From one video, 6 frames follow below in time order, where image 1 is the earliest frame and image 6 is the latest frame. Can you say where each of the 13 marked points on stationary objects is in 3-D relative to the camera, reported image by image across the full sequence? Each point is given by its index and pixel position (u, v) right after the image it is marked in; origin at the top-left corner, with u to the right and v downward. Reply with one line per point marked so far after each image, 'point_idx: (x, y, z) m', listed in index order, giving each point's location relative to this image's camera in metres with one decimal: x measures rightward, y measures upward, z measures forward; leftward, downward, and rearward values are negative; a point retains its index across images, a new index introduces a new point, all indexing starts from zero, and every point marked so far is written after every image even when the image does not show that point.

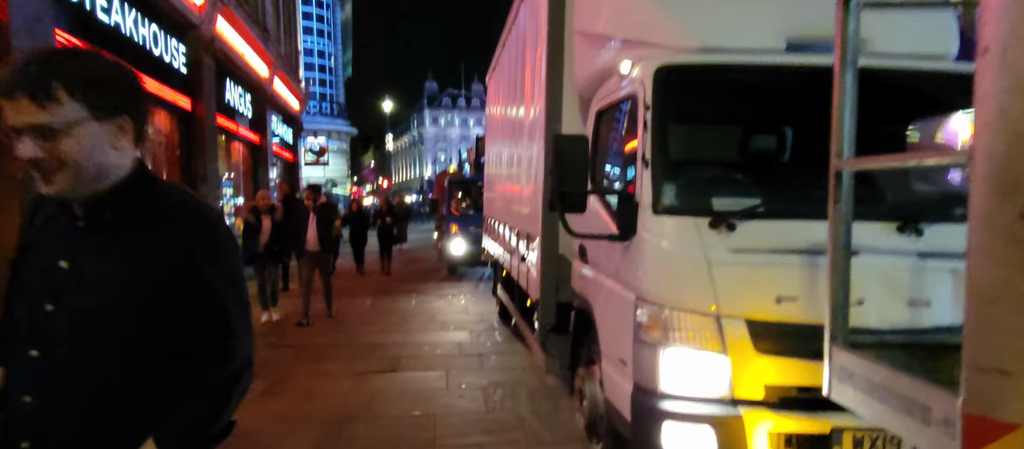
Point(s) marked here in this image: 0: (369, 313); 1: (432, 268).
0: (-2.2, -1.4, +9.6) m
1: (-2.0, -1.1, +15.6) m
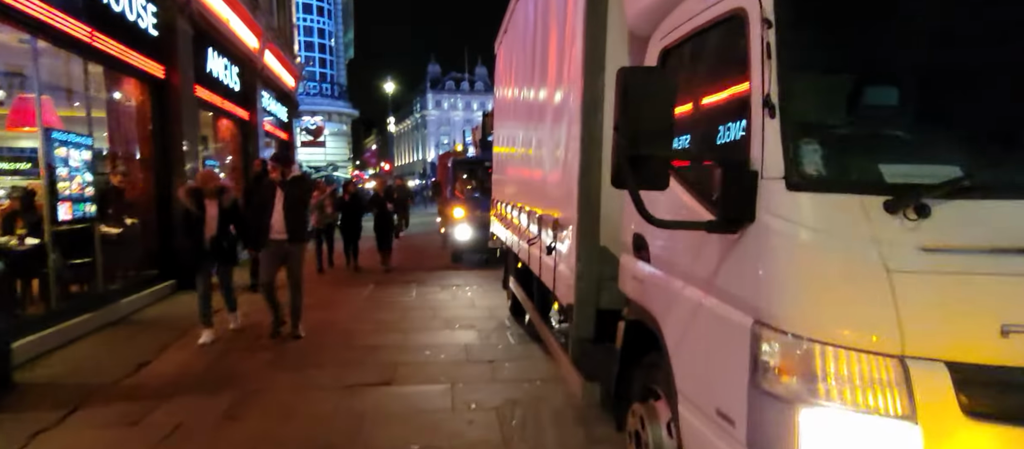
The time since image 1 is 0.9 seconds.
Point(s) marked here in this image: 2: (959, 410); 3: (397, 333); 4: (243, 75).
0: (-2.0, -1.2, +8.5) m
1: (-1.8, -0.7, +14.5) m
2: (+1.2, -0.5, +1.7) m
3: (-1.3, -1.3, +7.2) m
4: (-6.5, +3.6, +15.2) m
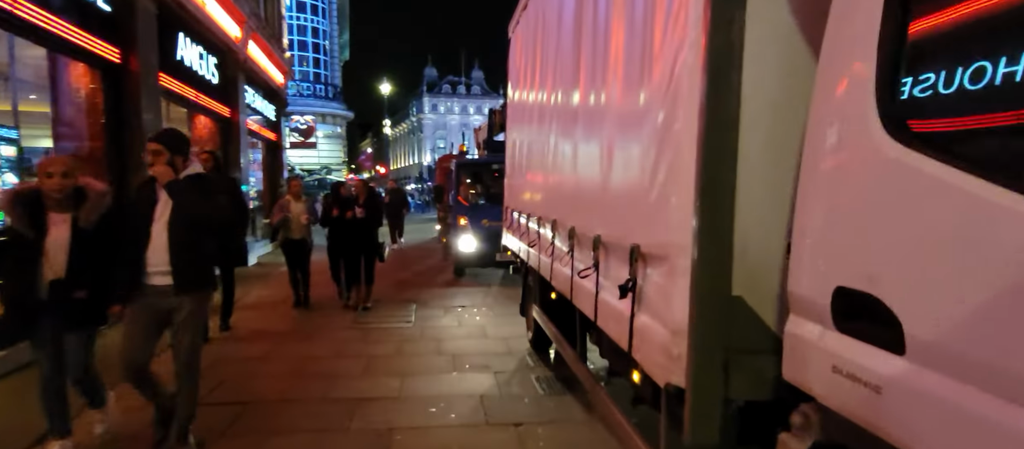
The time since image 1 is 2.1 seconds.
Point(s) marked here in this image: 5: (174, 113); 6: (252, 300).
0: (-1.8, -1.3, +7.1) m
1: (-1.6, -0.9, +13.1) m
2: (+1.5, -0.6, +0.3) m
3: (-1.1, -1.4, +5.7) m
4: (-6.3, +3.4, +13.7) m
5: (-6.3, +2.1, +11.5) m
6: (-4.0, -1.2, +9.7) m
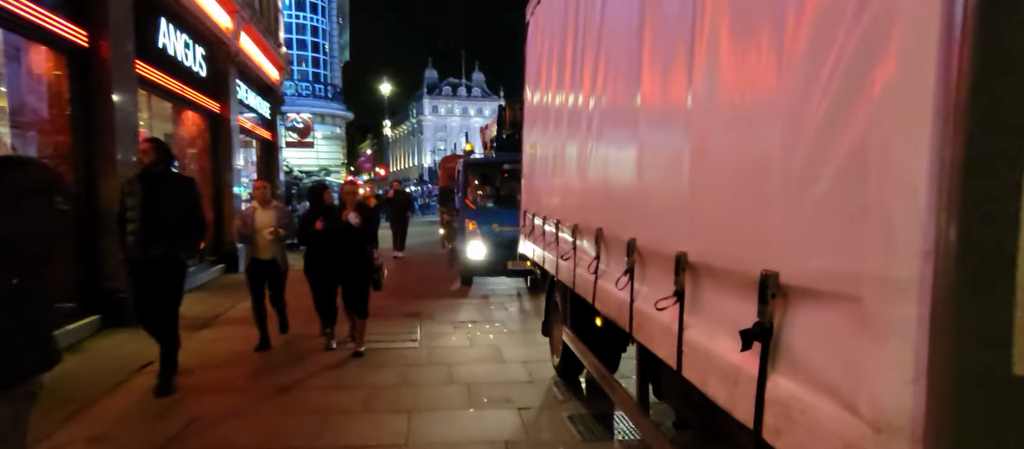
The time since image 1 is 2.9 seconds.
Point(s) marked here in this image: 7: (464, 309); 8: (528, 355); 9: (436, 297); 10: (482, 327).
0: (-1.6, -1.4, +6.1) m
1: (-1.4, -1.0, +12.1) m
2: (+1.7, -0.7, -0.7) m
3: (-0.9, -1.5, +4.8) m
4: (-6.1, +3.4, +12.8) m
5: (-6.0, +2.0, +10.6) m
6: (-3.8, -1.2, +8.8) m
7: (-0.7, -1.2, +9.3) m
8: (+0.2, -1.3, +6.6) m
9: (-1.3, -1.2, +10.2) m
10: (-0.4, -1.3, +8.0) m
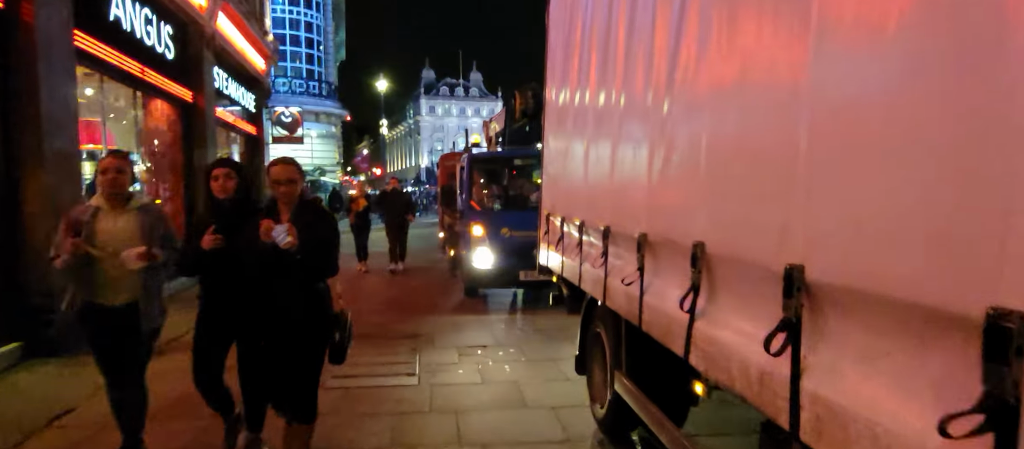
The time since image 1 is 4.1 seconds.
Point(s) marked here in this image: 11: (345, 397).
0: (-1.4, -1.4, +4.7) m
1: (-1.2, -1.0, +10.7) m
2: (+1.9, -0.7, -2.1) m
3: (-0.7, -1.5, +3.4) m
4: (-5.9, +3.3, +11.4) m
5: (-5.9, +1.9, +9.2) m
6: (-3.6, -1.3, +7.3) m
7: (-0.5, -1.3, +7.9) m
8: (+0.4, -1.4, +5.2) m
9: (-1.1, -1.2, +8.8) m
10: (-0.2, -1.4, +6.6) m
11: (-1.4, -1.4, +5.2) m
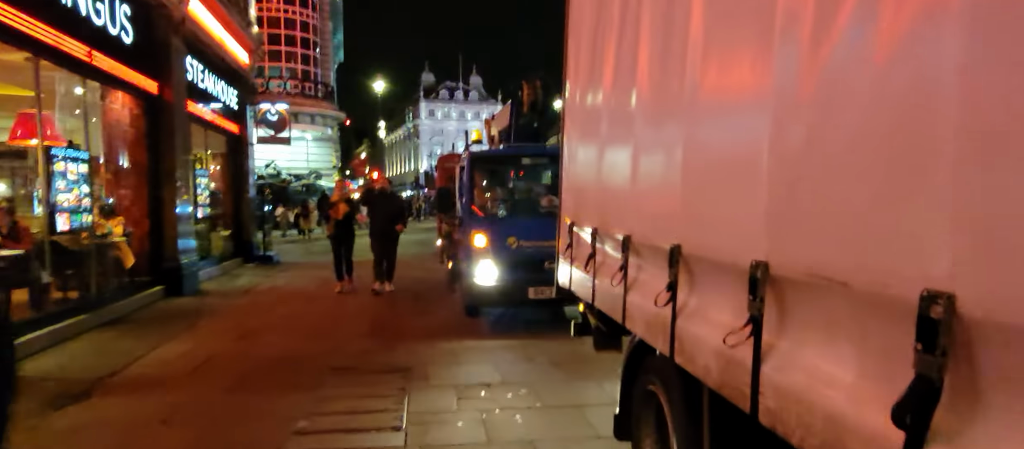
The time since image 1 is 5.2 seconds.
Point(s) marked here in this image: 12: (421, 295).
0: (-1.3, -1.5, +3.4) m
1: (-1.1, -1.2, +9.4) m
2: (+2.0, -0.7, -3.4) m
3: (-0.6, -1.6, +2.0) m
4: (-5.8, +3.2, +10.1) m
5: (-5.8, +1.8, +7.9) m
6: (-3.5, -1.4, +6.0) m
7: (-0.4, -1.4, +6.6) m
8: (+0.5, -1.5, +3.9) m
9: (-1.0, -1.4, +7.5) m
10: (-0.1, -1.5, +5.3) m
11: (-1.3, -1.5, +3.9) m
12: (-1.5, -1.1, +10.2) m
